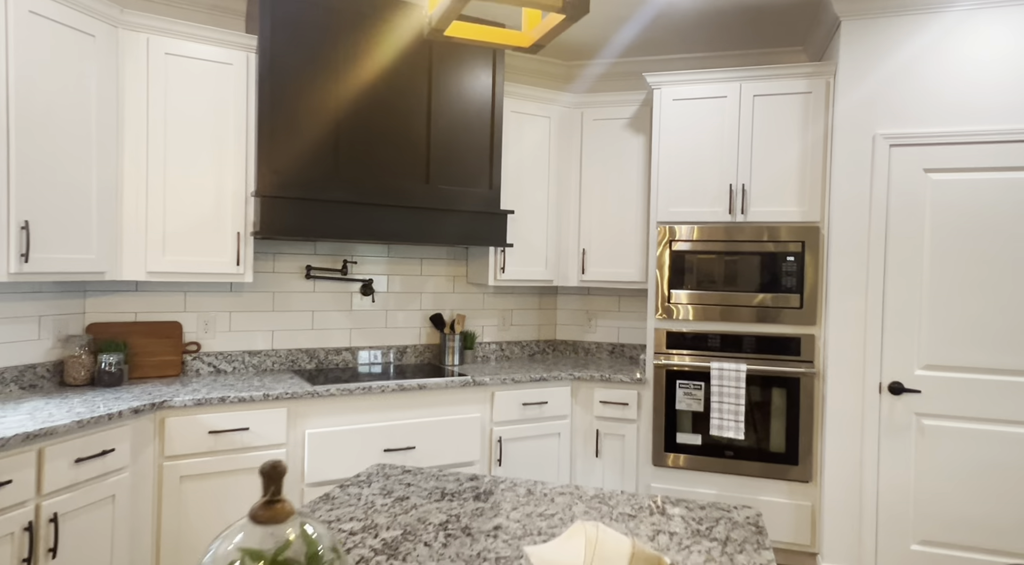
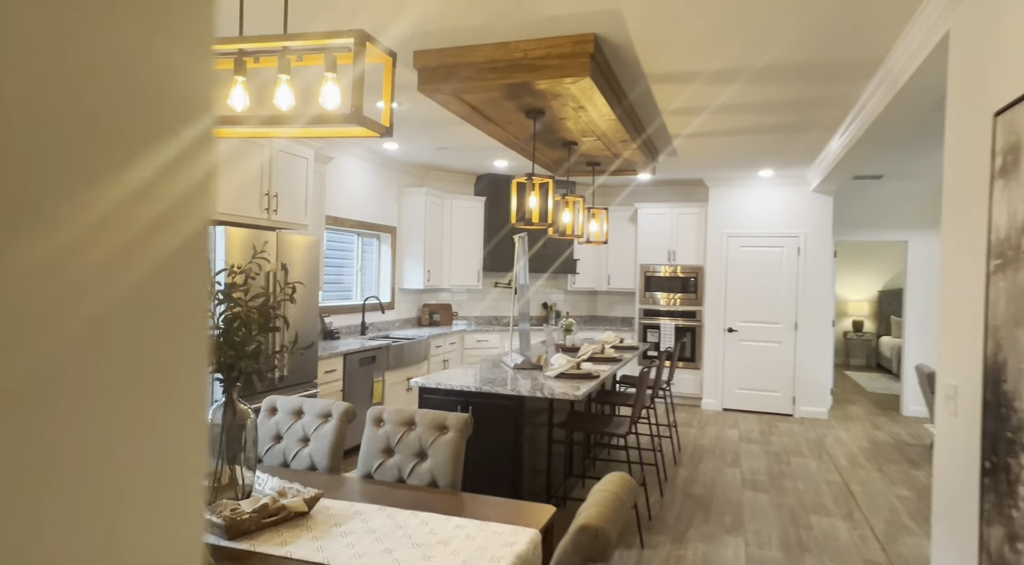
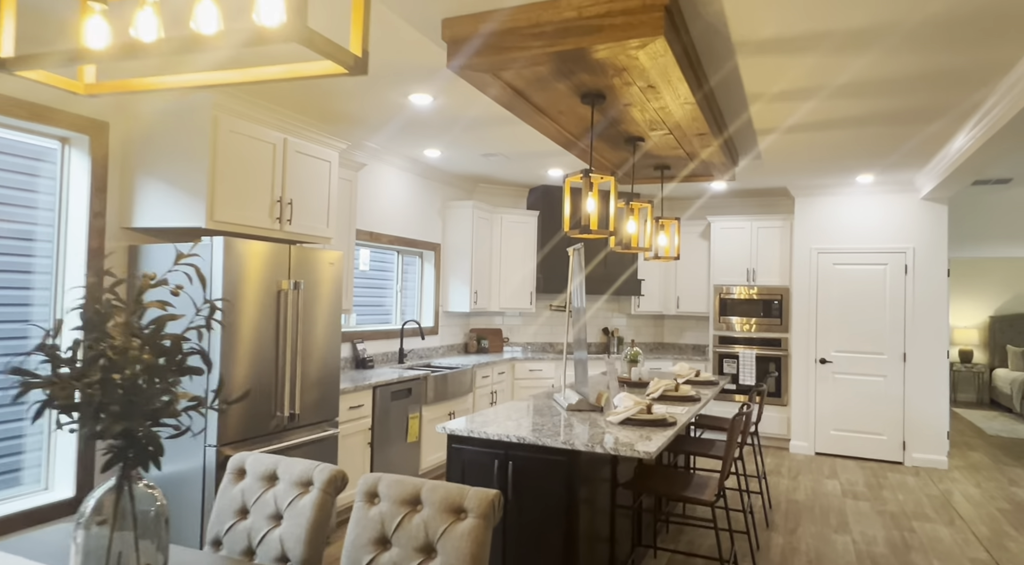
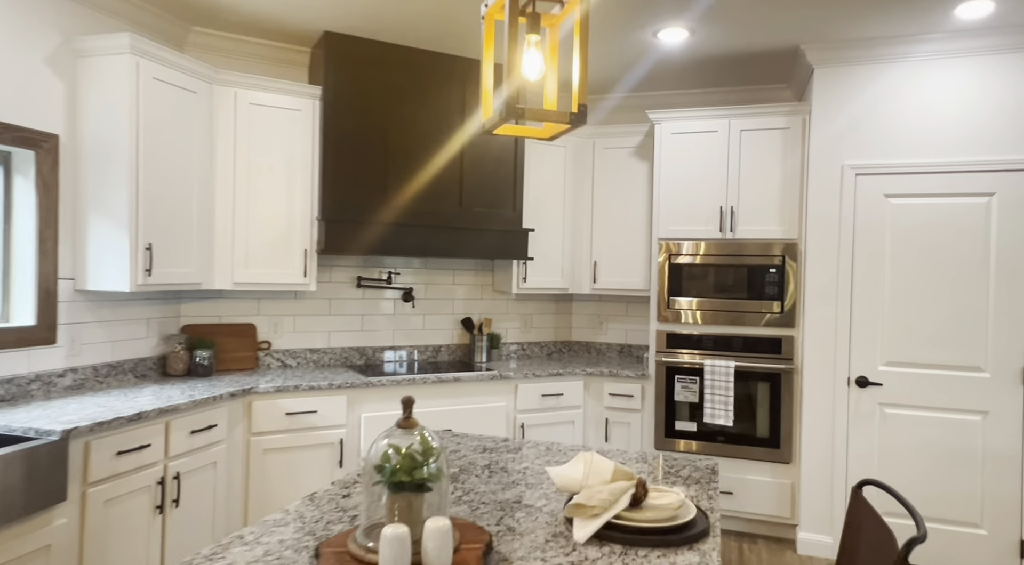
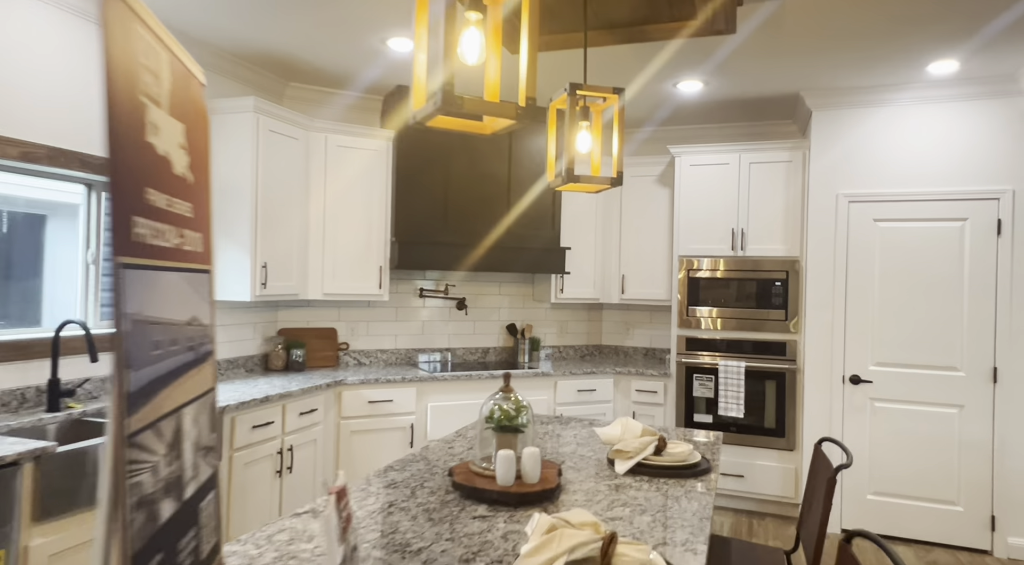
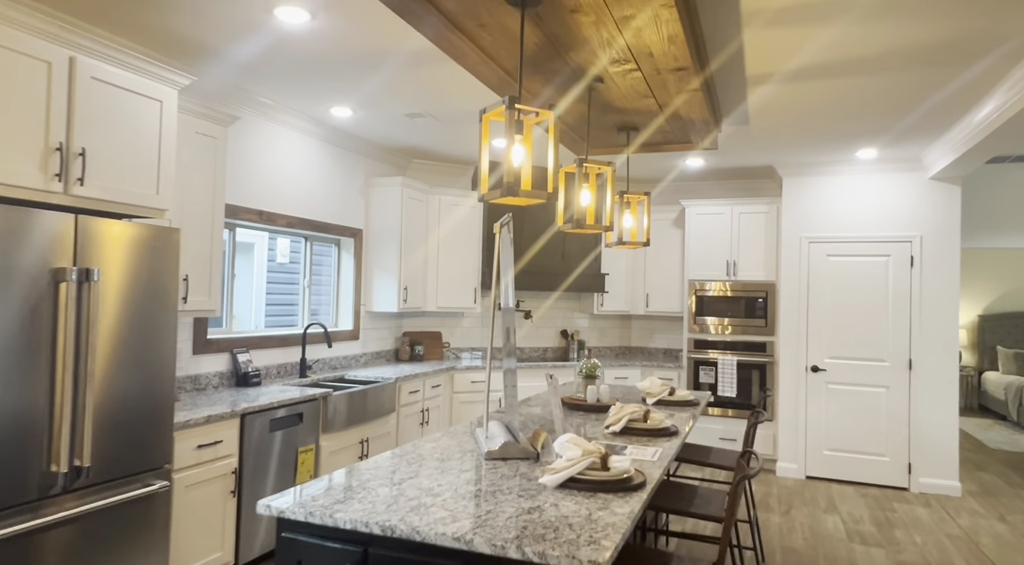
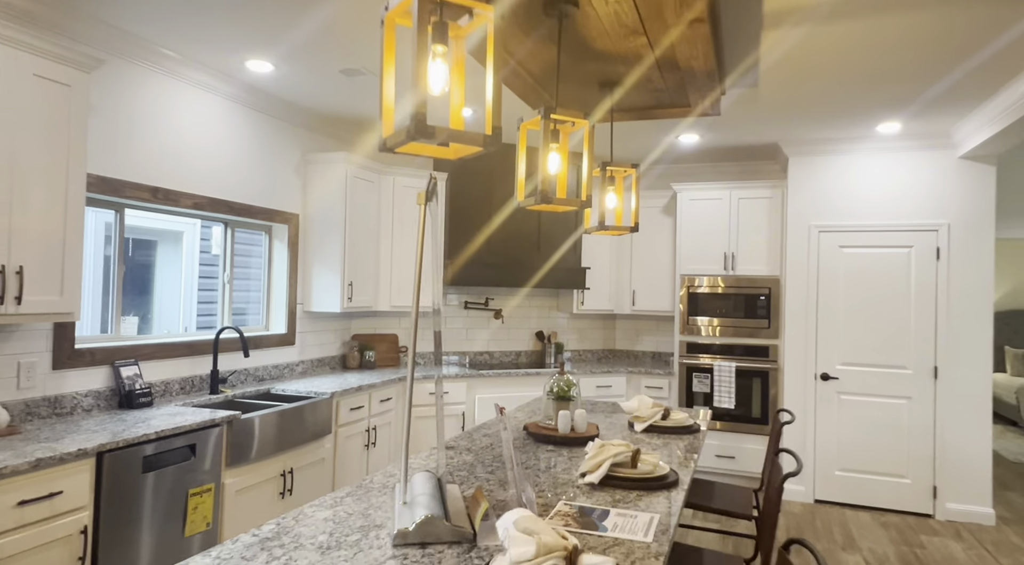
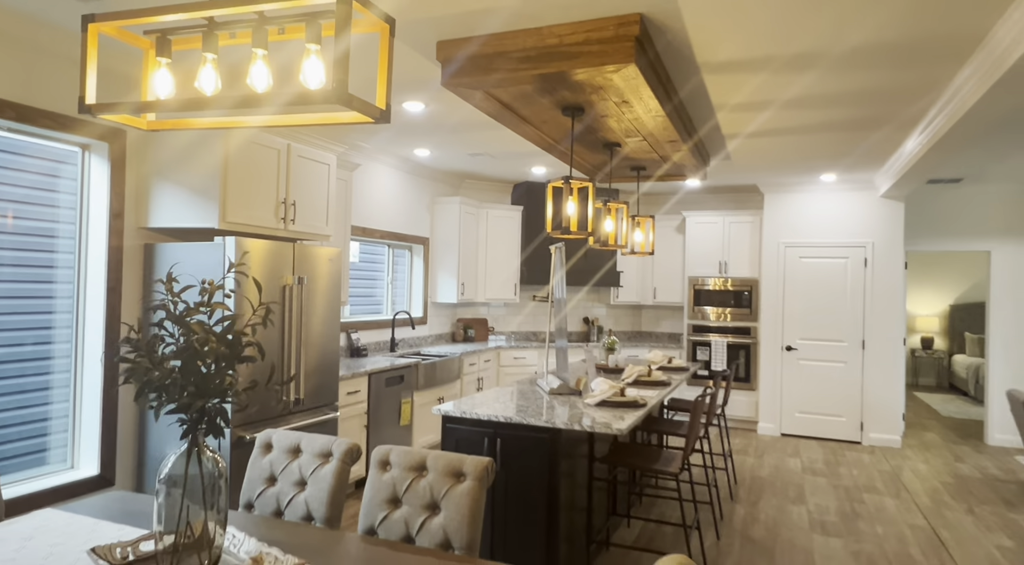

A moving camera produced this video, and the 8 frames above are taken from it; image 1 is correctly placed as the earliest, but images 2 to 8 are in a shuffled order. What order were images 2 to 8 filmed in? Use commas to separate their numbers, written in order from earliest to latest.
4, 5, 7, 6, 3, 8, 2
